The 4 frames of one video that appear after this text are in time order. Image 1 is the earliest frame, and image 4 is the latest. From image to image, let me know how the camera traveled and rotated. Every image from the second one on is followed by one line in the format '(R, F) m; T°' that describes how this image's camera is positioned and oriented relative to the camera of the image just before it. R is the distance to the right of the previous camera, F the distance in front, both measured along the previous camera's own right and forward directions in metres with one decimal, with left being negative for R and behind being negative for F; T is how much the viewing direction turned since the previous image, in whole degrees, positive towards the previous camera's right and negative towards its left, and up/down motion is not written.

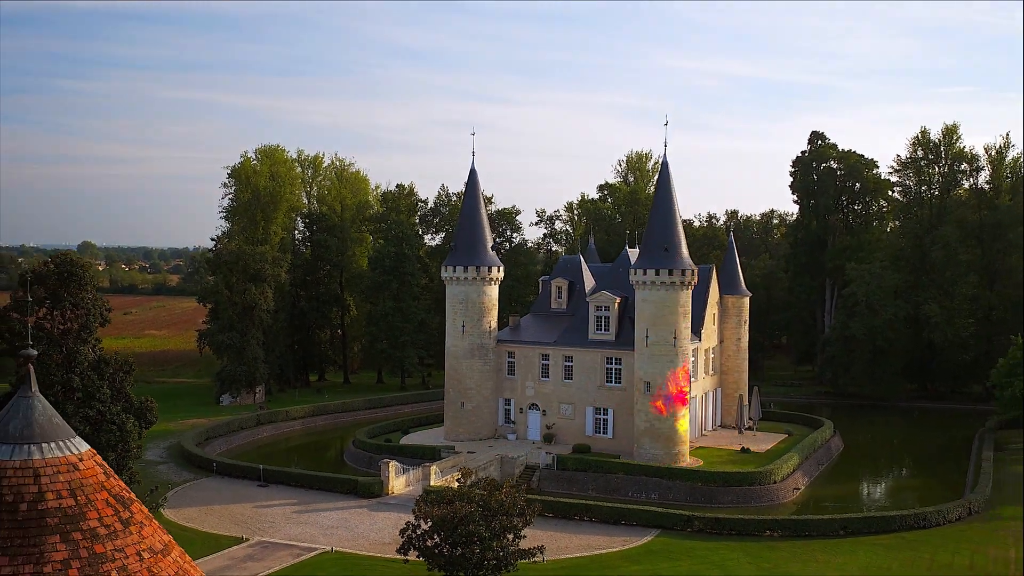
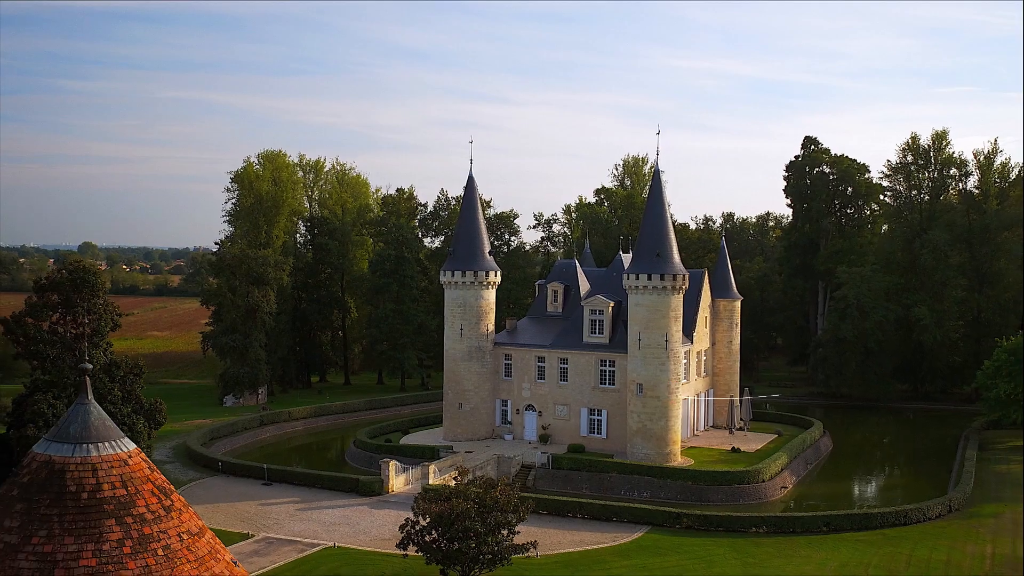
(+0.1, -0.9) m; 0°
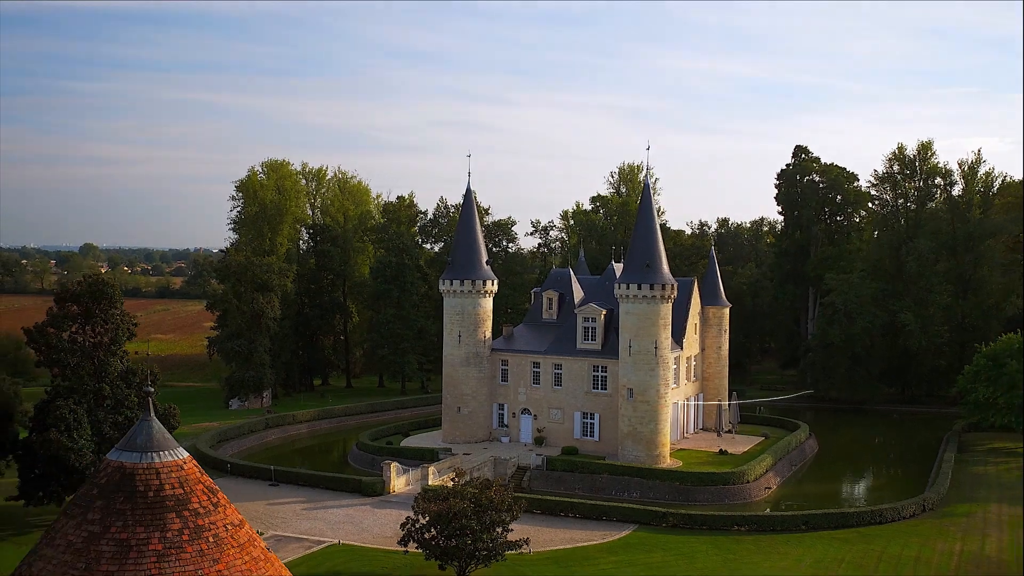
(+0.2, -1.3) m; 0°
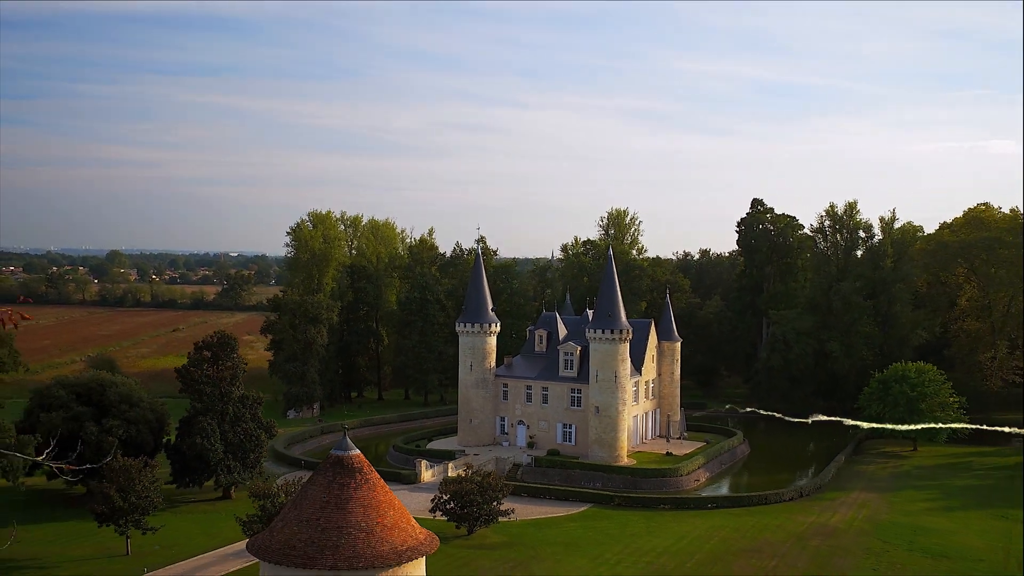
(+0.9, -10.8) m; -1°
